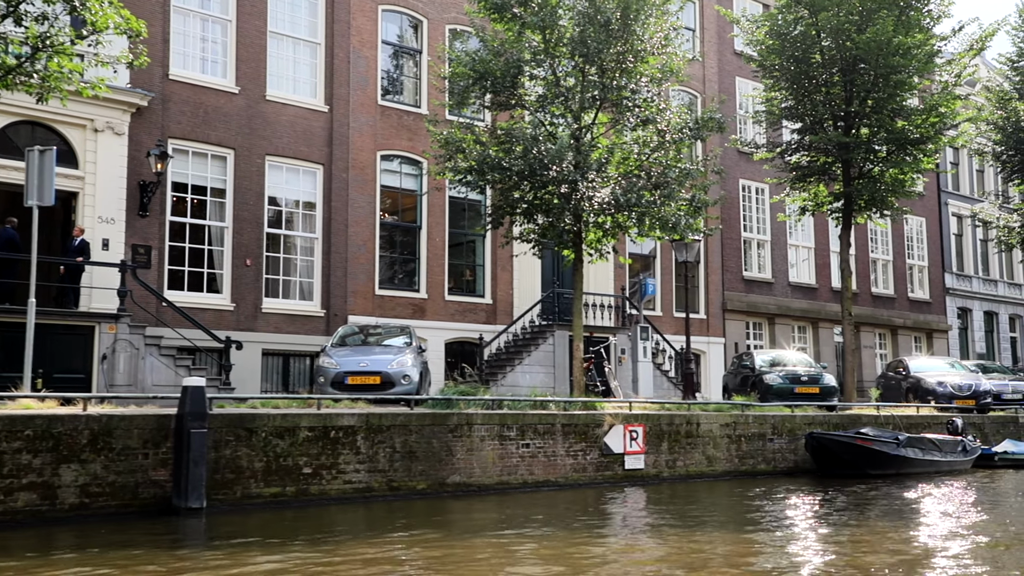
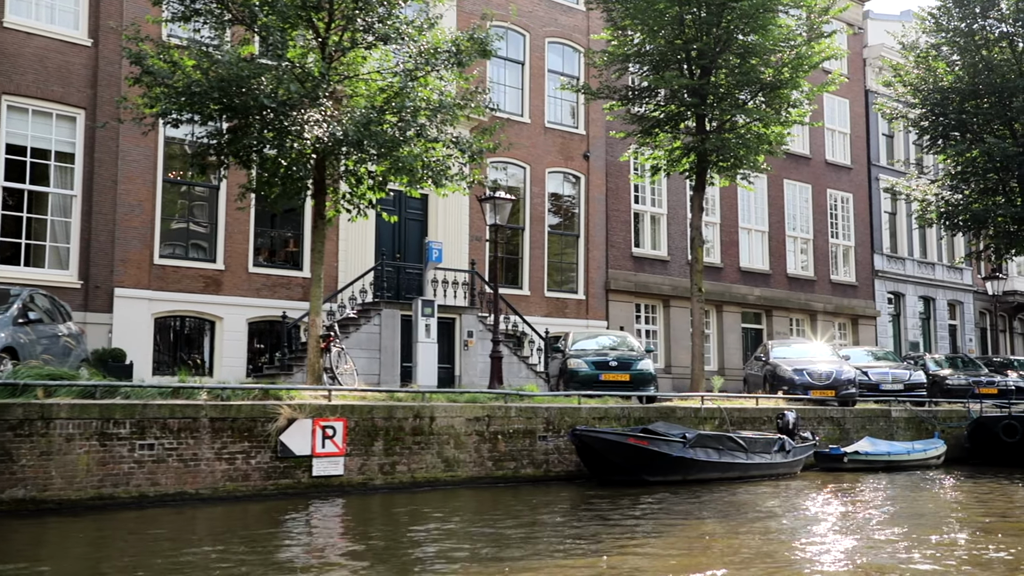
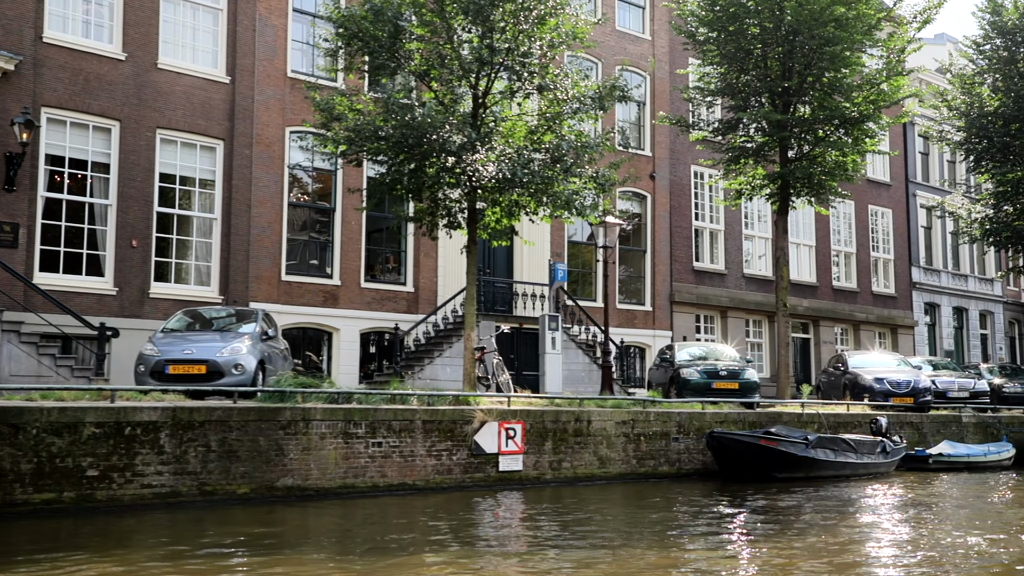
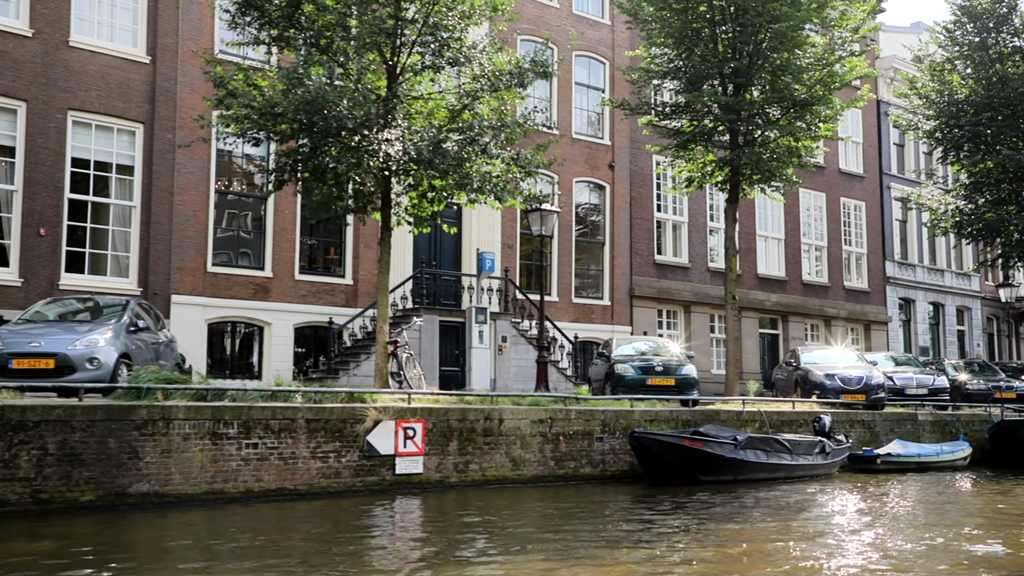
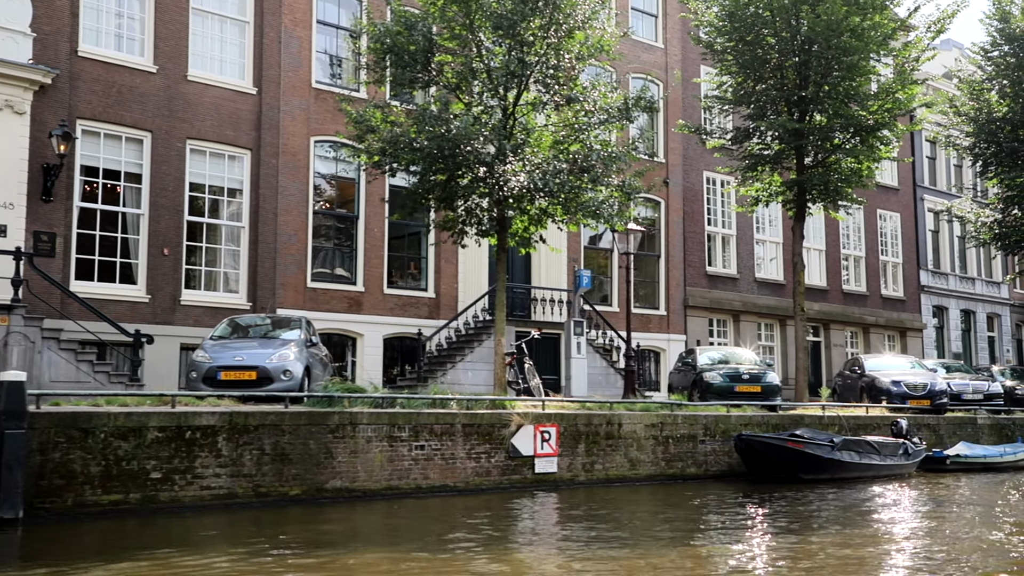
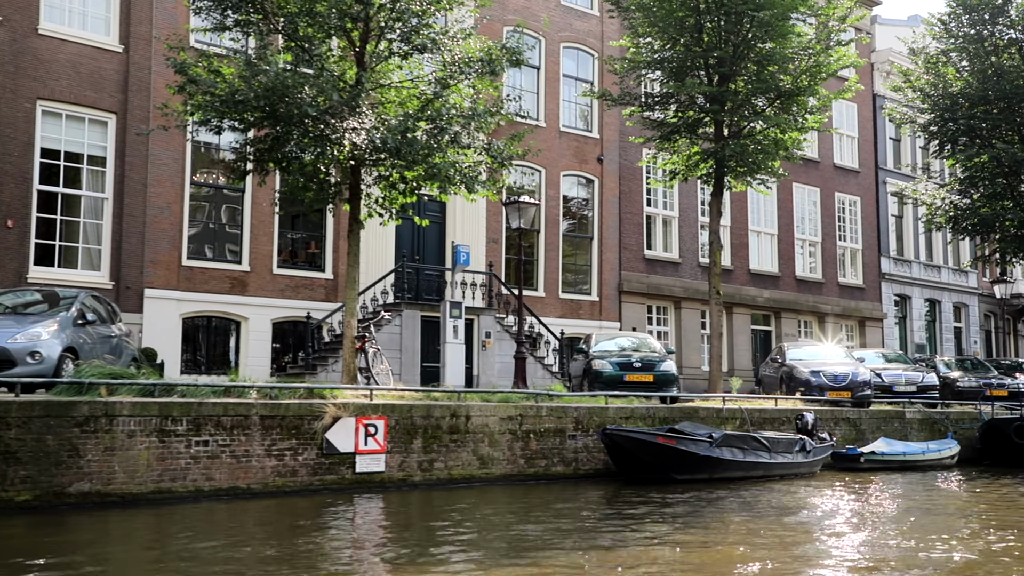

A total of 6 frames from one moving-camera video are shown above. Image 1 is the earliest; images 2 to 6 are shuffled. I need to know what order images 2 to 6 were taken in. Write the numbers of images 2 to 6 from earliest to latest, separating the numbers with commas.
5, 3, 4, 6, 2
